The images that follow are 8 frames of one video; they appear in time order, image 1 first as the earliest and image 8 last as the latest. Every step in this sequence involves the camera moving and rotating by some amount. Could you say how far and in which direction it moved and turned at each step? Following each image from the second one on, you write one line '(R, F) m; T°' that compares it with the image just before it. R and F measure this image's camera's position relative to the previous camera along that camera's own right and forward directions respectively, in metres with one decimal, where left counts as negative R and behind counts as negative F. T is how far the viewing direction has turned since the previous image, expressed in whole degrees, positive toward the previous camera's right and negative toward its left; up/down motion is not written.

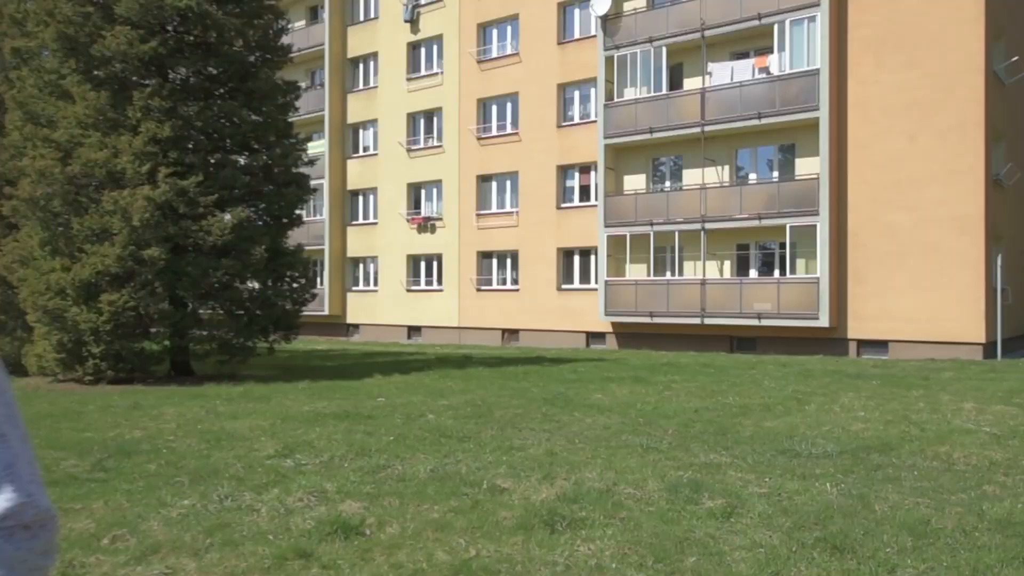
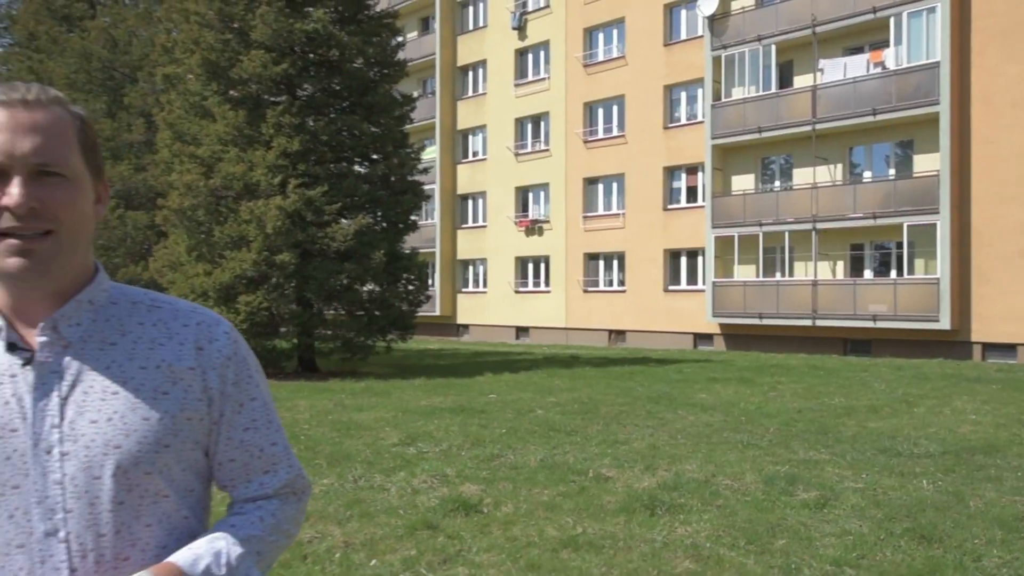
(0.0, -0.5) m; -7°
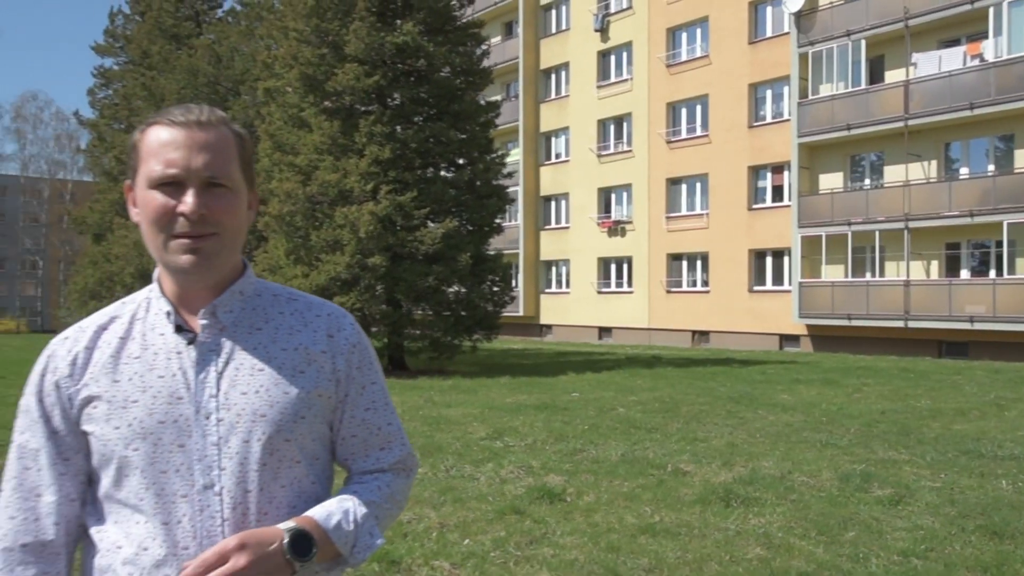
(0.0, -0.4) m; -5°
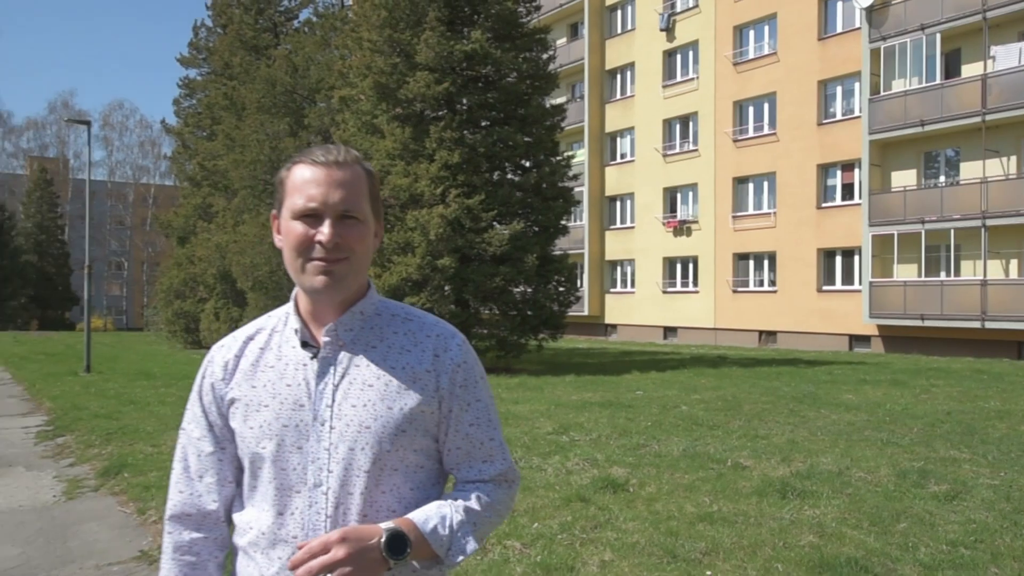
(0.0, -0.4) m; -4°
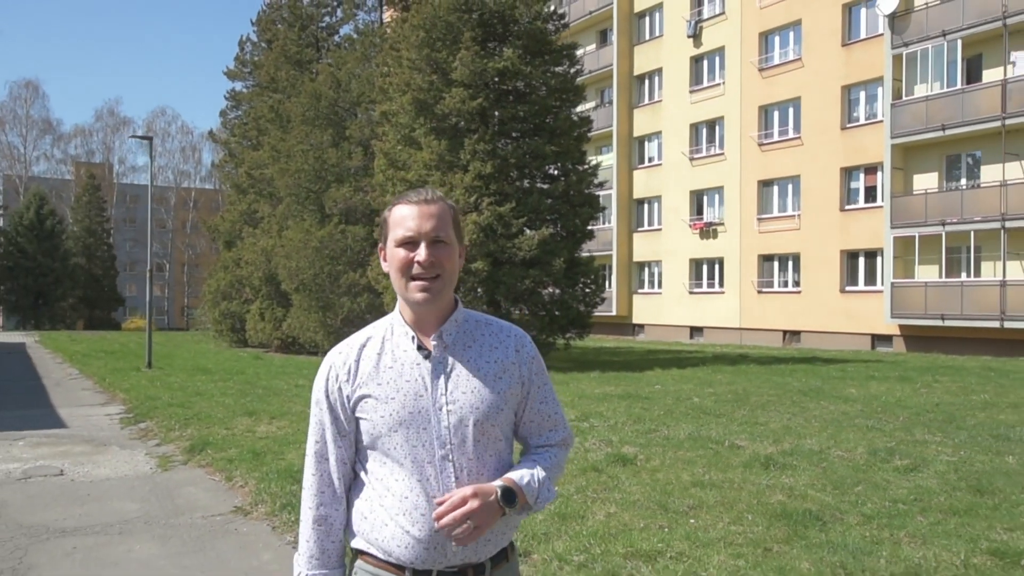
(+0.1, -1.2) m; -2°
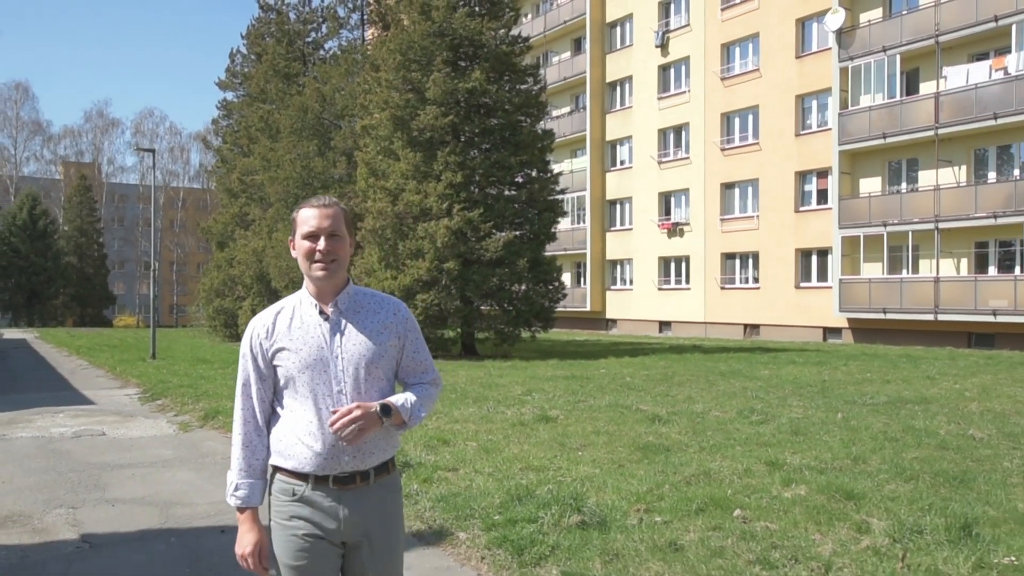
(+0.5, -2.2) m; +1°
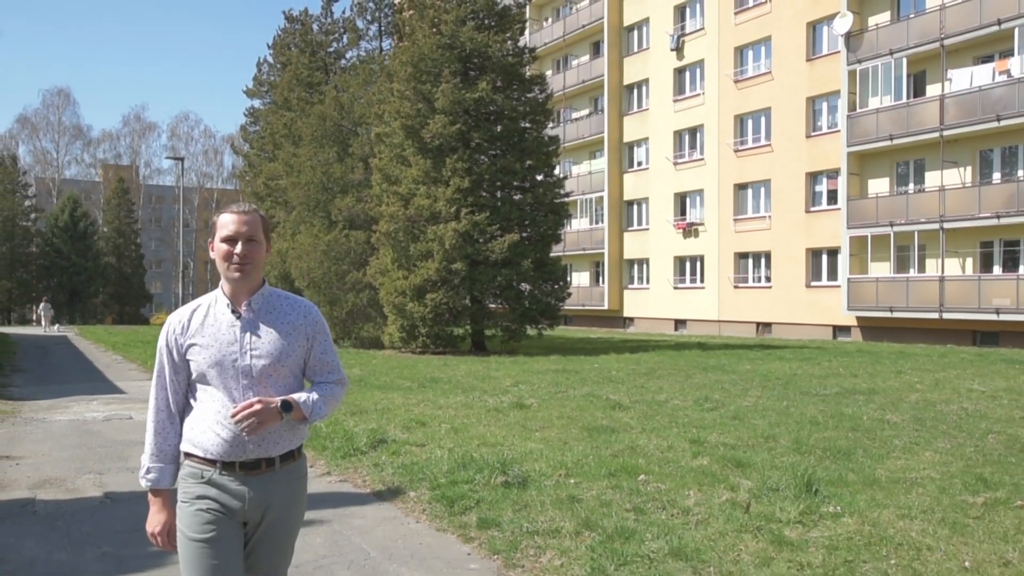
(+0.7, -1.1) m; -2°
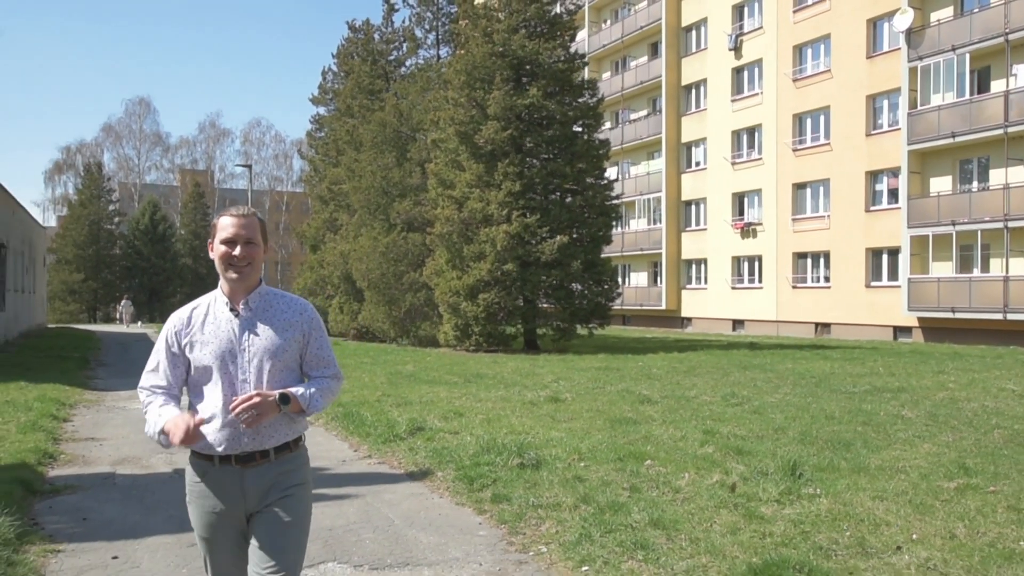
(+0.4, -0.6) m; -4°
